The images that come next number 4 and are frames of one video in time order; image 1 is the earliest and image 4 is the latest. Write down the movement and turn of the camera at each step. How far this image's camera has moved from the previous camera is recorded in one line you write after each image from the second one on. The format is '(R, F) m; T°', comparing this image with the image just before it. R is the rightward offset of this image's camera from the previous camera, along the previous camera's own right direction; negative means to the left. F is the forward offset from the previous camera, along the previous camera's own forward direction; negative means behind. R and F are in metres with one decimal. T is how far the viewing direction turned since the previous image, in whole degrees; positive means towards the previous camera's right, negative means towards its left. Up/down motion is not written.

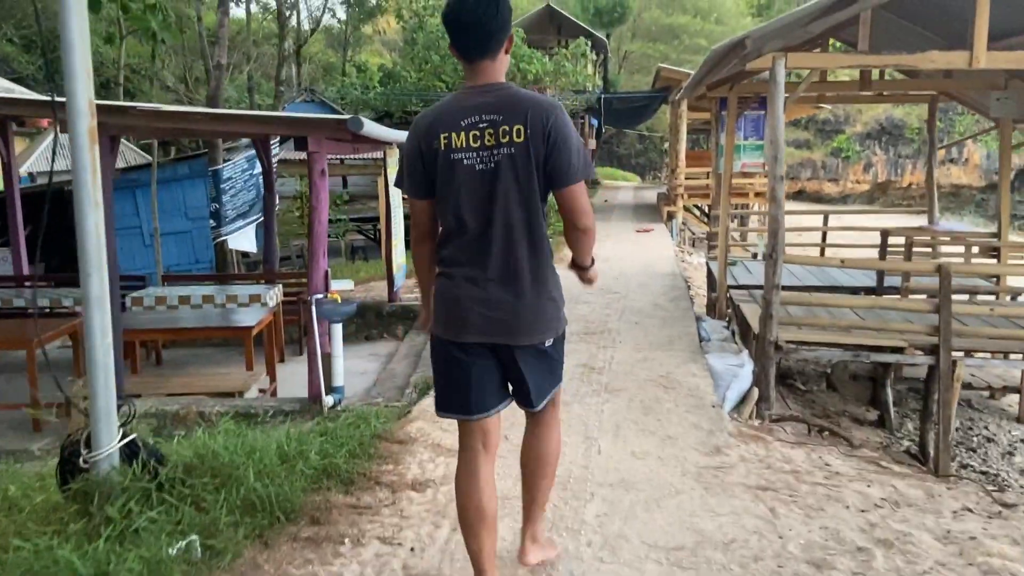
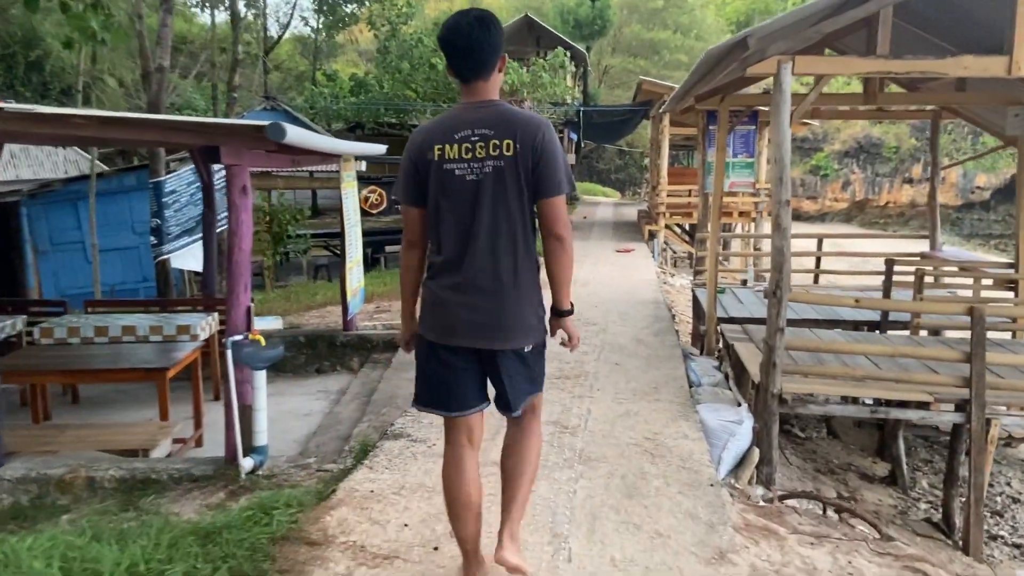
(+0.1, +0.8) m; +2°
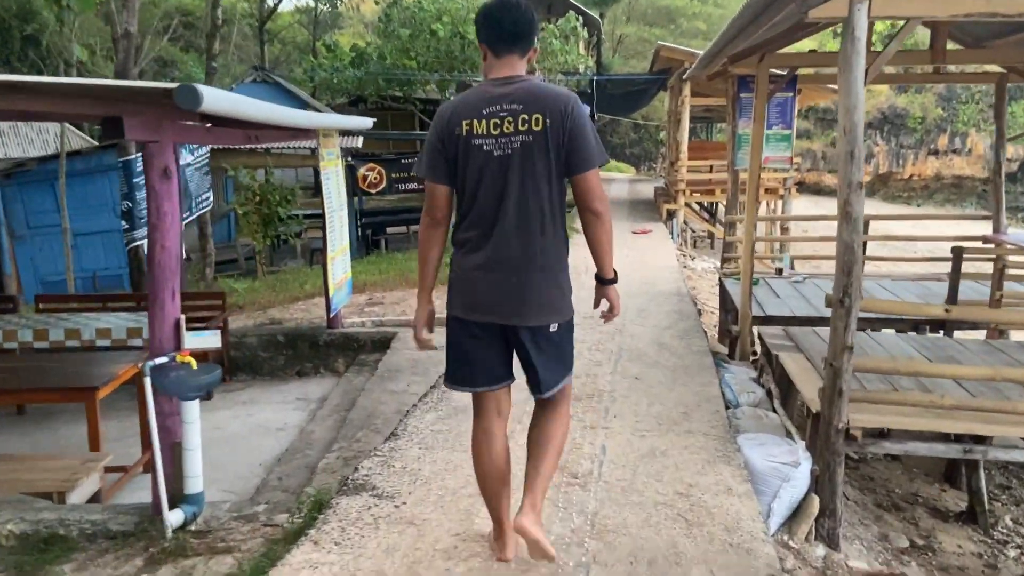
(+0.1, +1.0) m; -1°
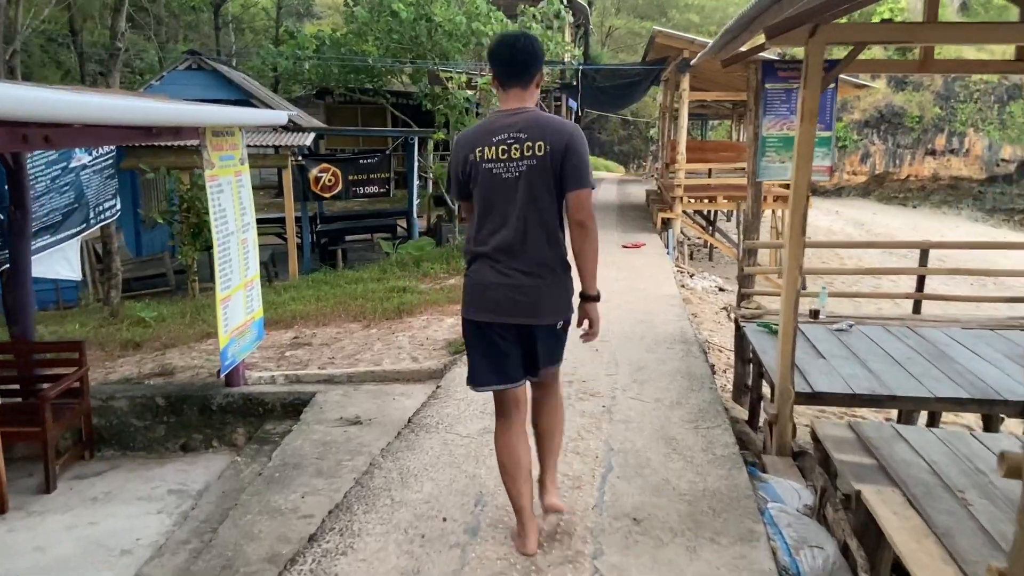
(+0.2, +1.8) m; +1°
